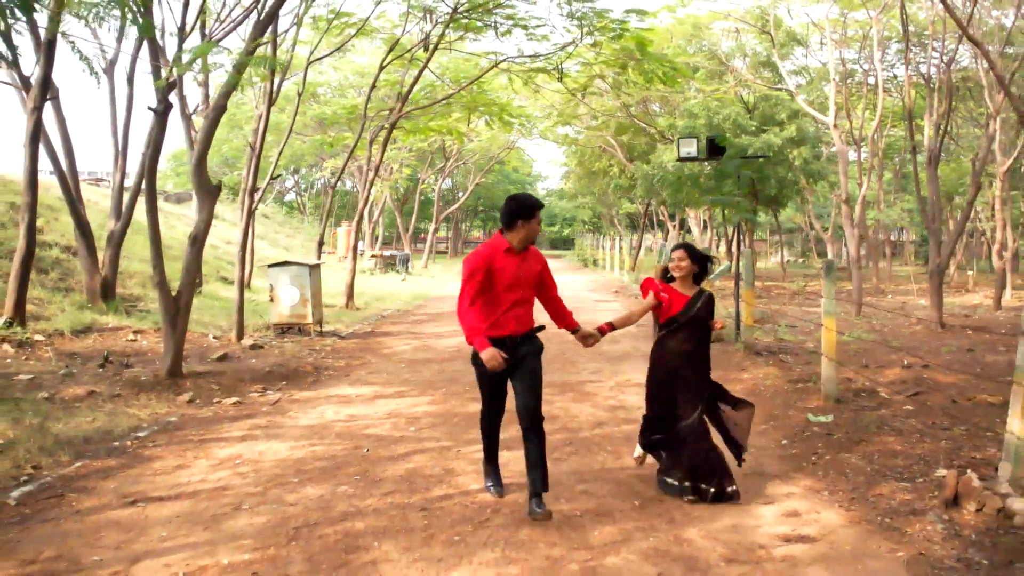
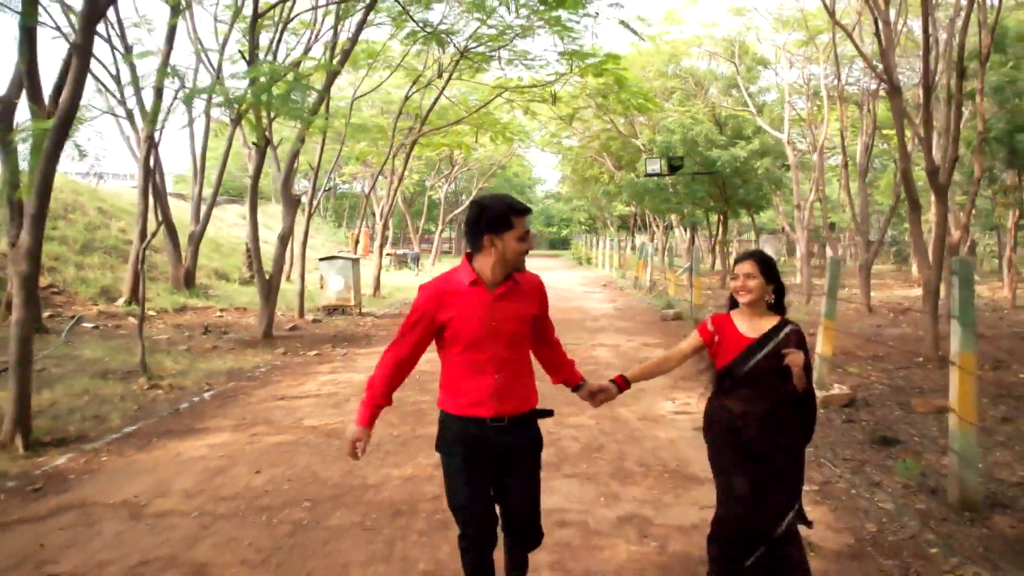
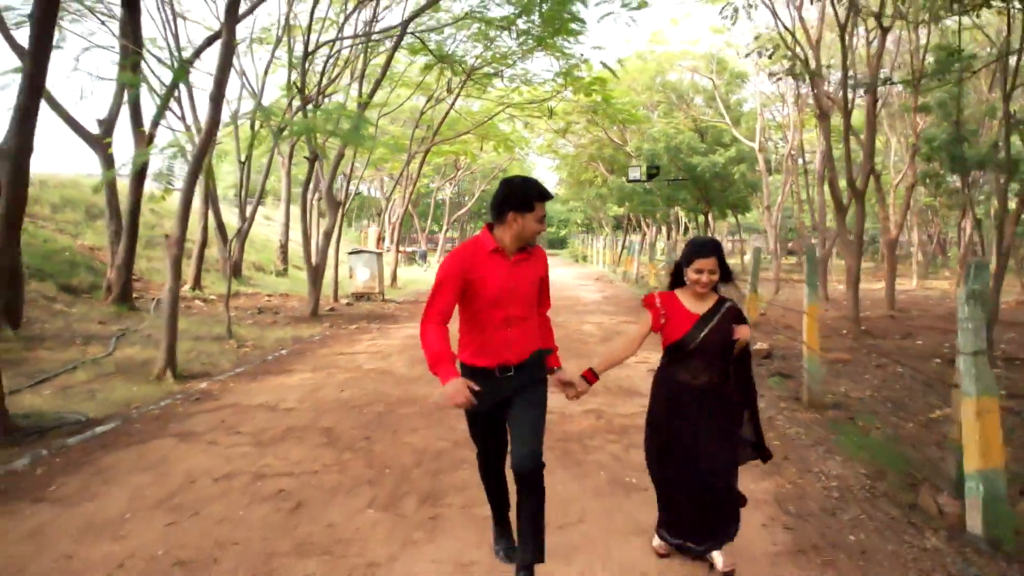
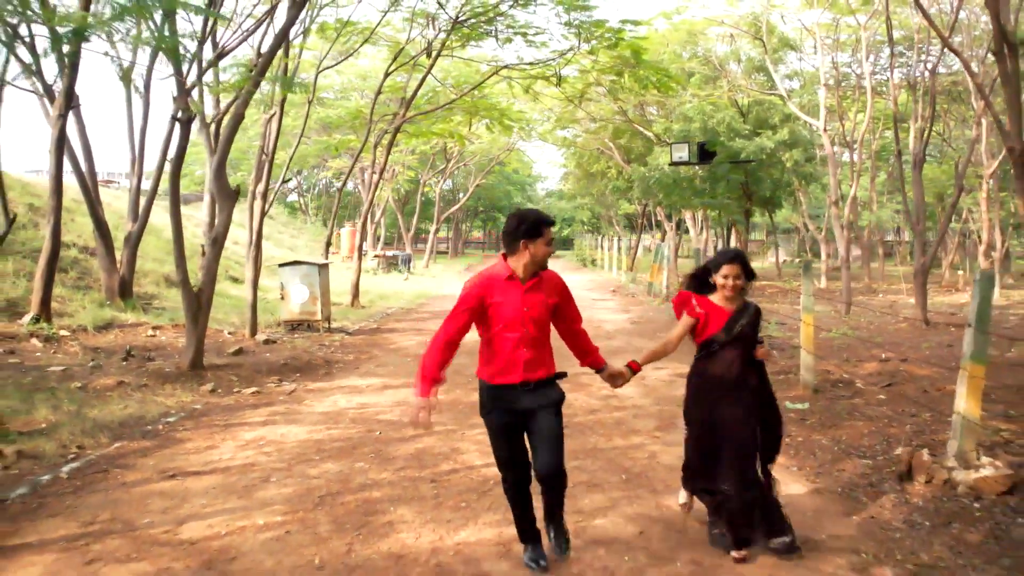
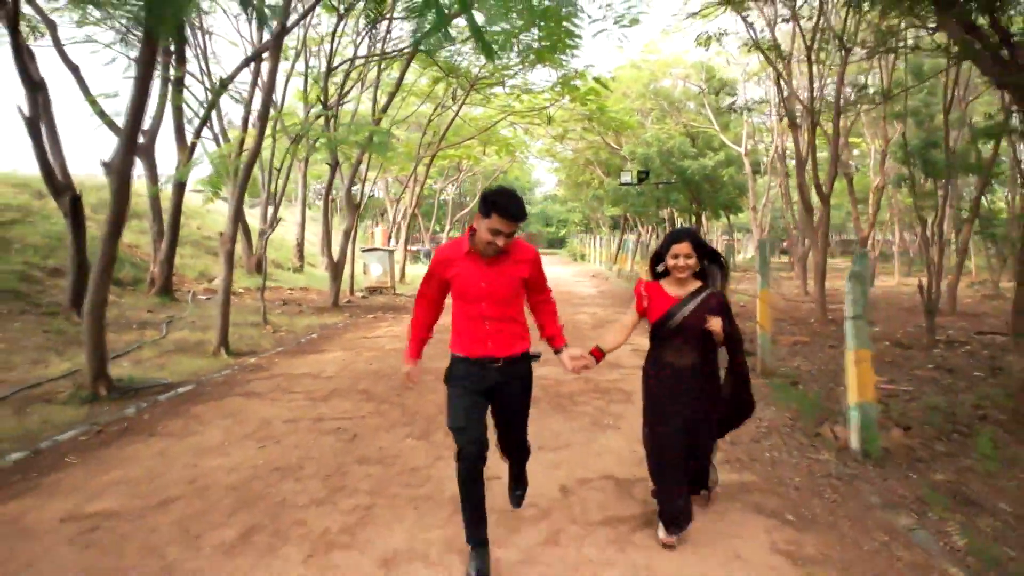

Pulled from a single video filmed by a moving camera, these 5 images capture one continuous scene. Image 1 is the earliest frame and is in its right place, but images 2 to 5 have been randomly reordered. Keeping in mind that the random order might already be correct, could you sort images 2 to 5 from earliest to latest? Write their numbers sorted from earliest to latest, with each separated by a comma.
4, 2, 3, 5
